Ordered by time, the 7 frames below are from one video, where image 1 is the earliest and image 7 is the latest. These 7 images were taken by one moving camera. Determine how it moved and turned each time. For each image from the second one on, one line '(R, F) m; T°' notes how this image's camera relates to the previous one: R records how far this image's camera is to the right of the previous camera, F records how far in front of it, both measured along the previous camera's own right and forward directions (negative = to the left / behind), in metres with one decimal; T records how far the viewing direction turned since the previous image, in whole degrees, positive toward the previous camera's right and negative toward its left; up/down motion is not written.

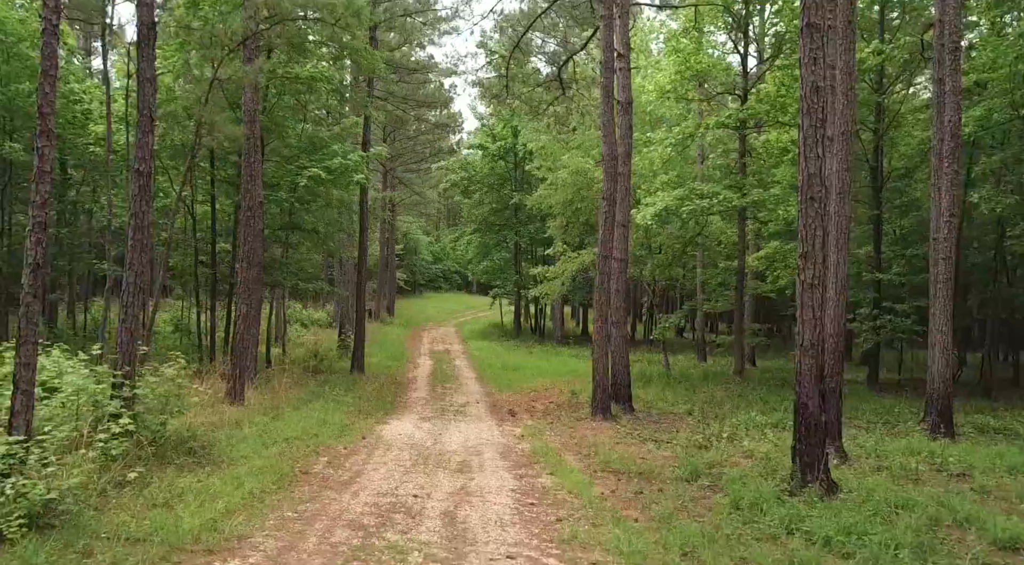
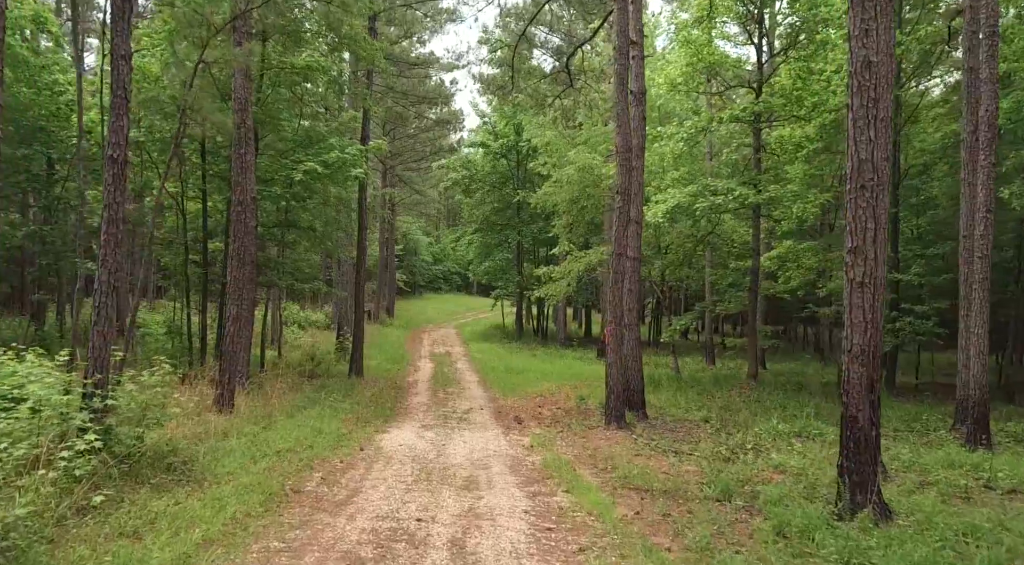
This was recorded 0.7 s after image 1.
(-0.1, +0.8) m; 0°
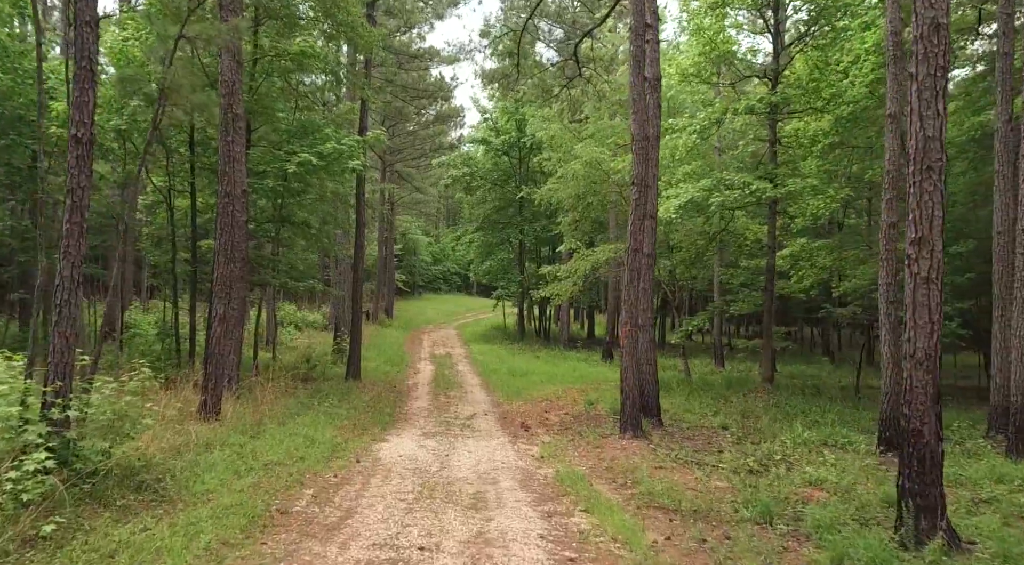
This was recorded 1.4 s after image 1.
(-0.1, +0.9) m; 0°
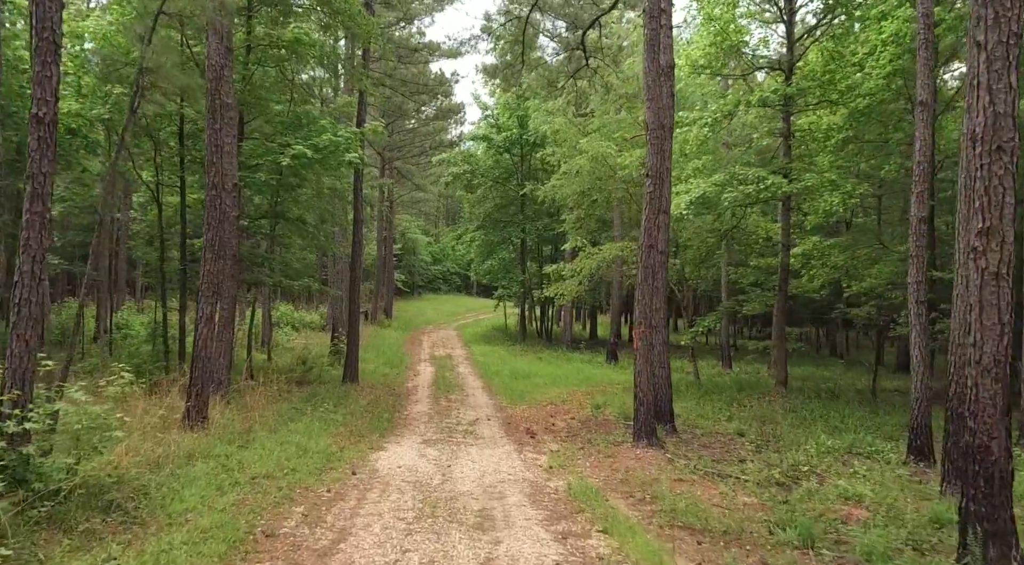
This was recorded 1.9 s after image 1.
(-0.1, +0.7) m; 0°
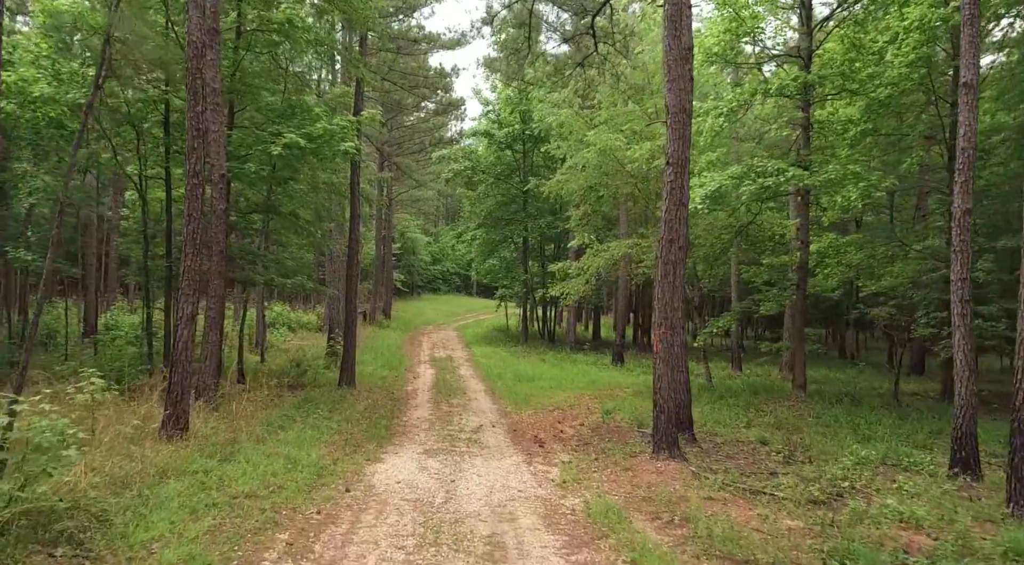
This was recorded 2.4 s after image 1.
(-0.1, +0.9) m; 0°
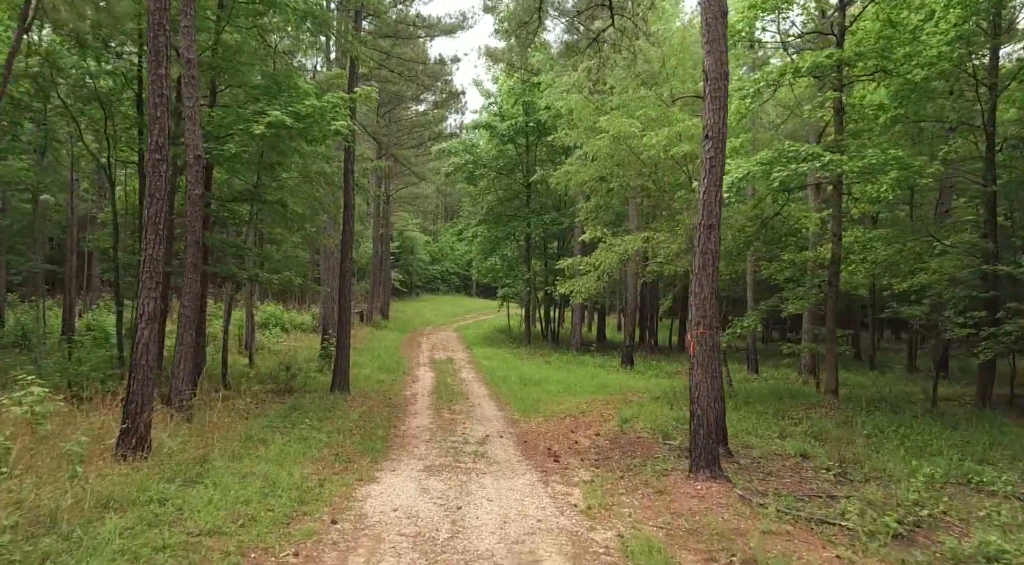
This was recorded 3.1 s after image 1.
(-0.2, +1.4) m; 0°
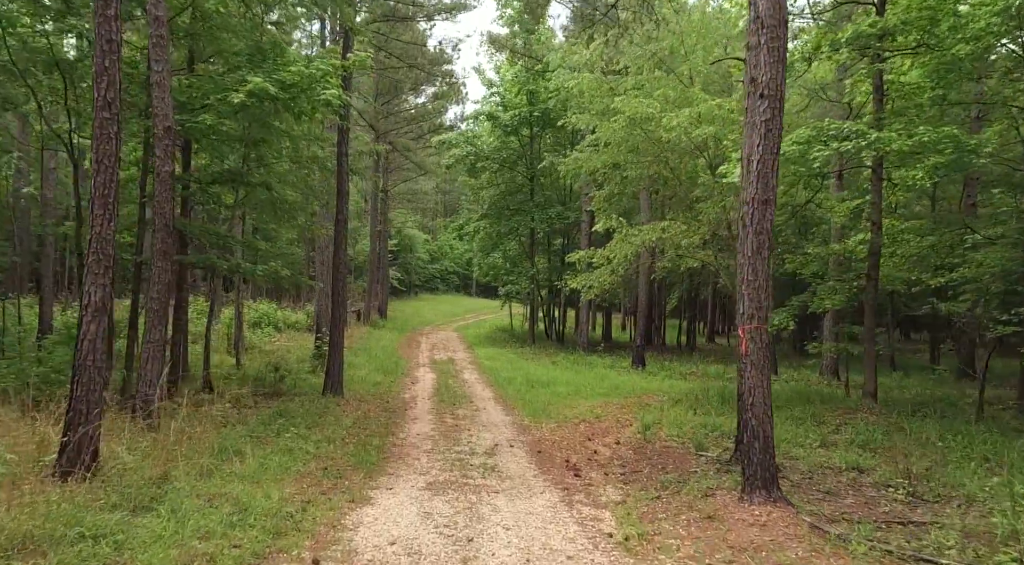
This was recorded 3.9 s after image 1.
(-0.2, +1.4) m; 0°
